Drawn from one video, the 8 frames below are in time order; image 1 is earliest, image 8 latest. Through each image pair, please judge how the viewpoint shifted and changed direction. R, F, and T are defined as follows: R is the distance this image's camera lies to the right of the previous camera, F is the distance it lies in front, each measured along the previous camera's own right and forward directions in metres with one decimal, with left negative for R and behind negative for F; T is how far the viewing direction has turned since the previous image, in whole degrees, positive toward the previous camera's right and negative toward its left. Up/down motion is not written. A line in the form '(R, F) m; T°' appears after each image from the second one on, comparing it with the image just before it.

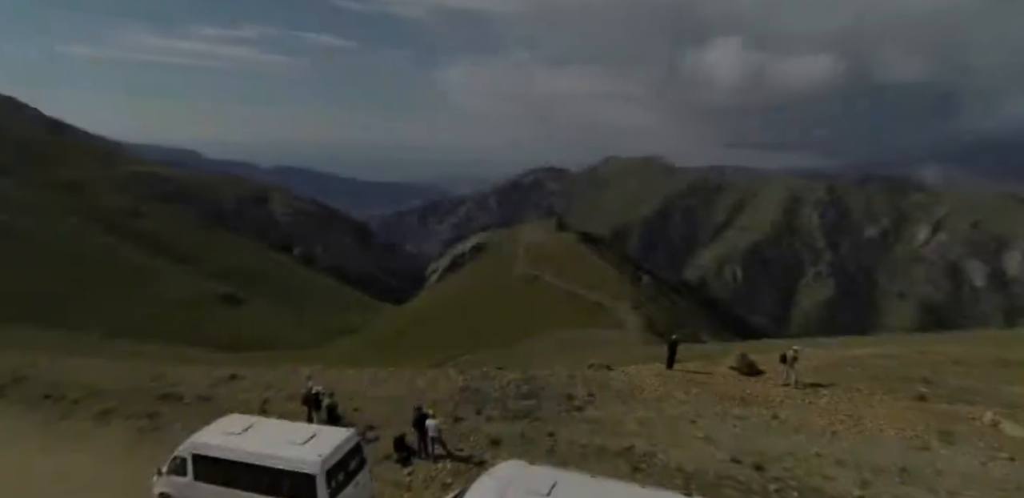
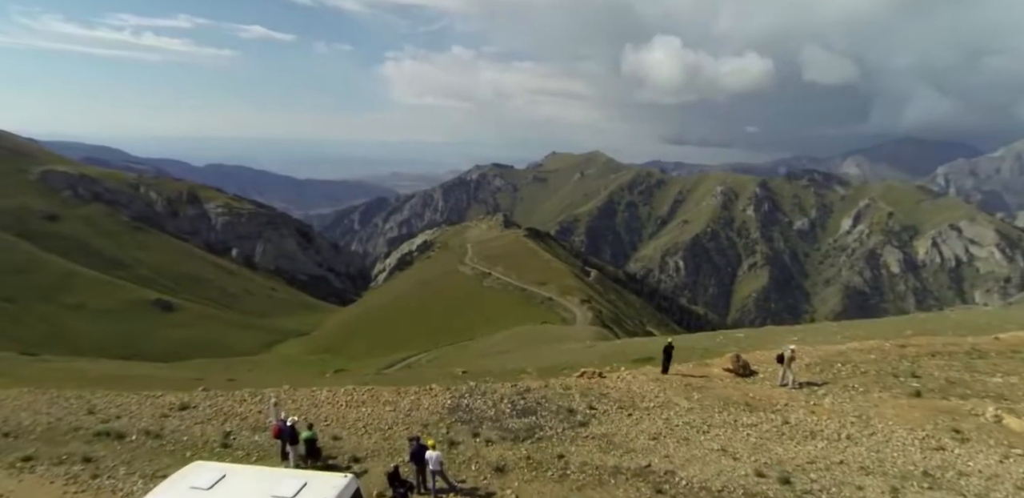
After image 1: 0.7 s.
(-1.5, +2.2) m; +5°
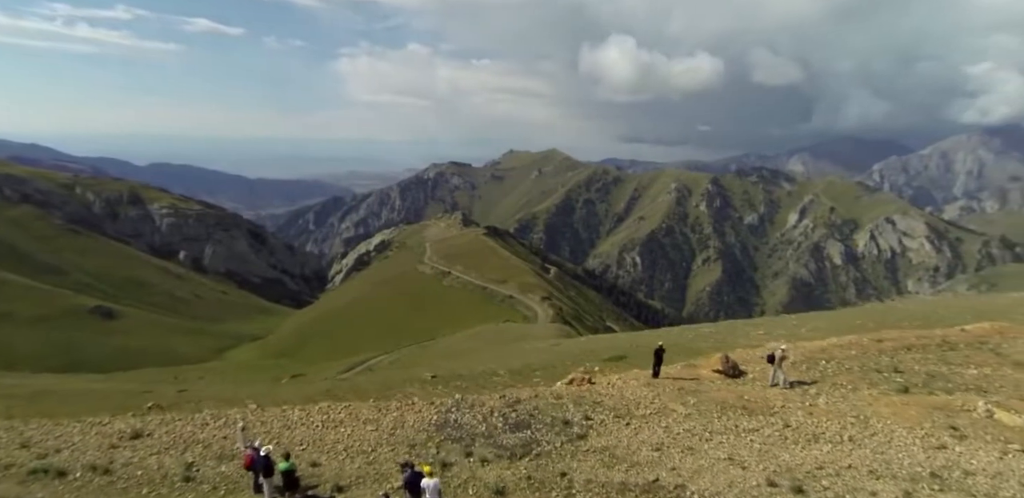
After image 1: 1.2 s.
(-0.9, +1.4) m; +4°
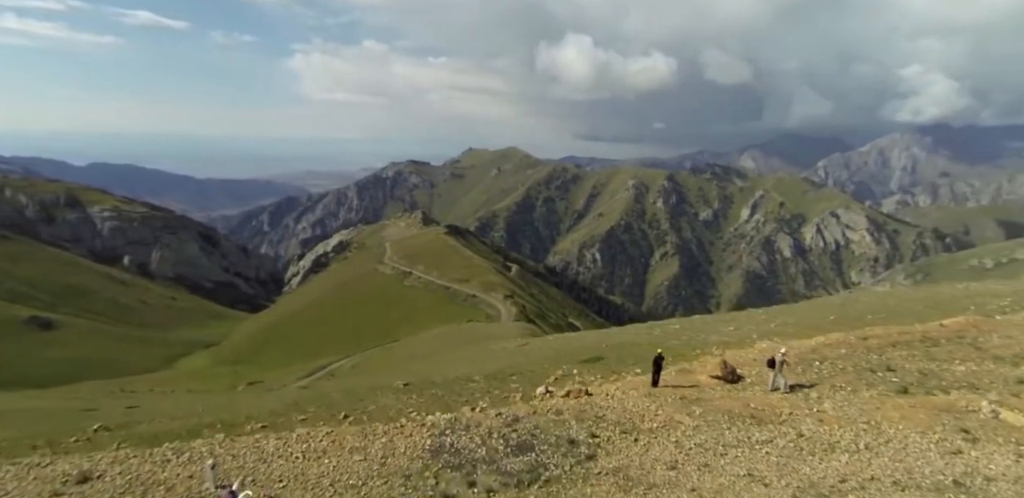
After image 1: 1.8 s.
(-1.1, +1.7) m; +4°
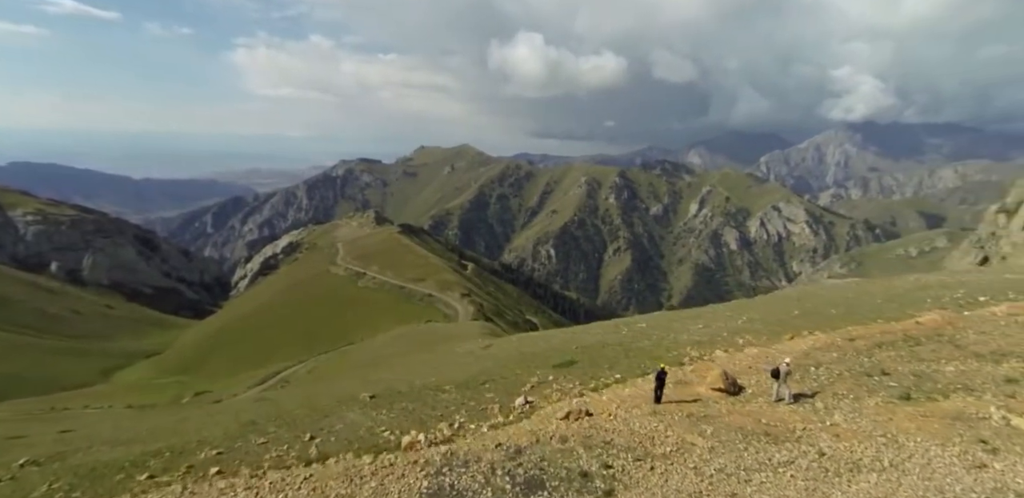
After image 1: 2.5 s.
(-1.2, +2.0) m; +4°
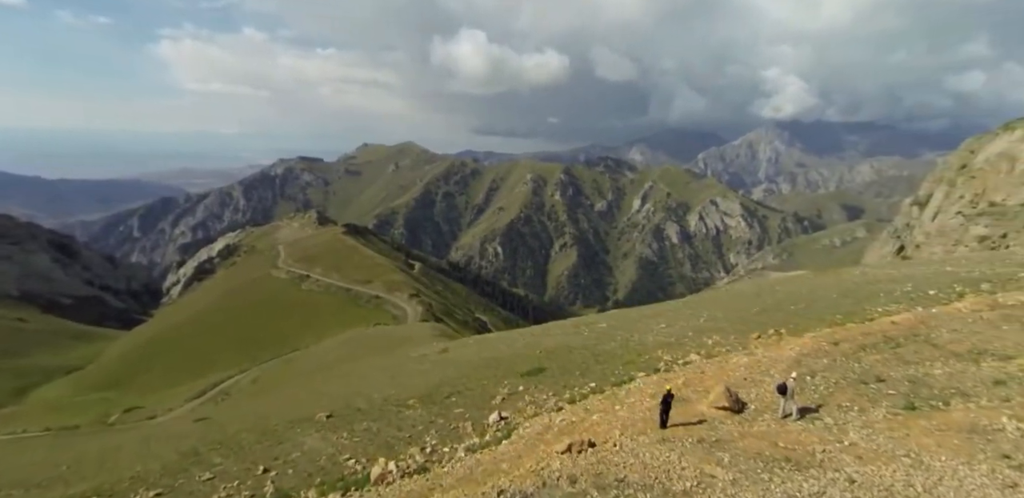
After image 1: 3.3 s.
(-1.3, +2.4) m; +5°
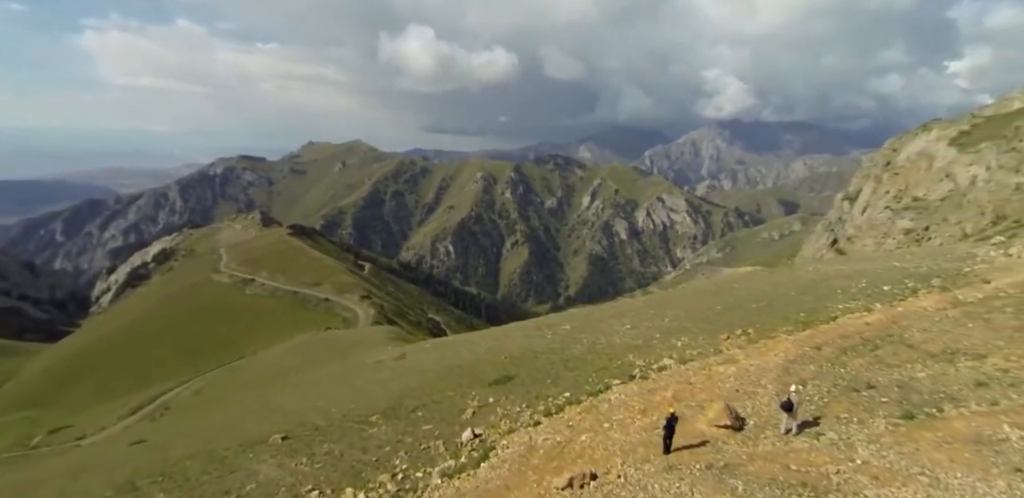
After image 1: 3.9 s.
(-1.0, +1.9) m; +5°
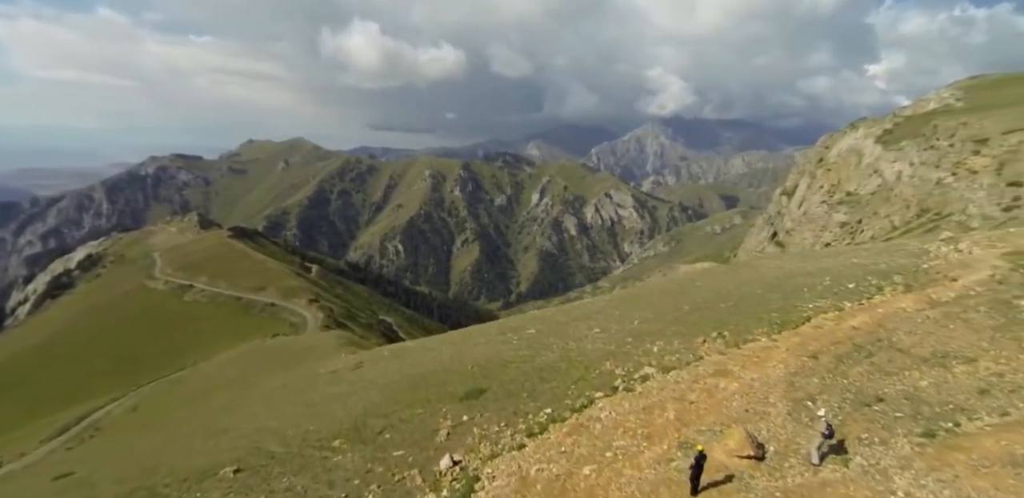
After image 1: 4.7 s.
(-1.3, +2.5) m; +5°
